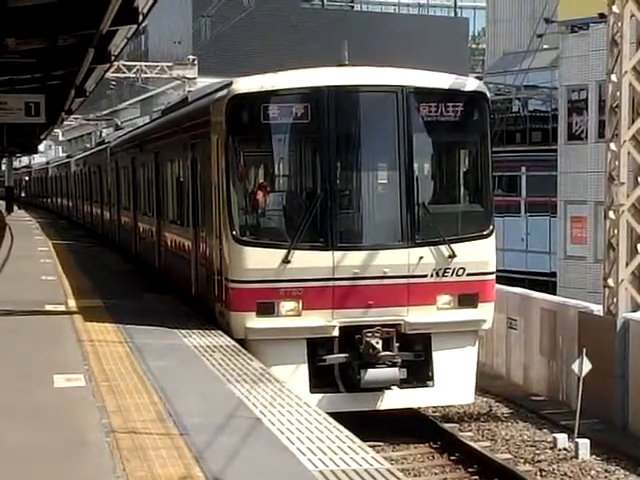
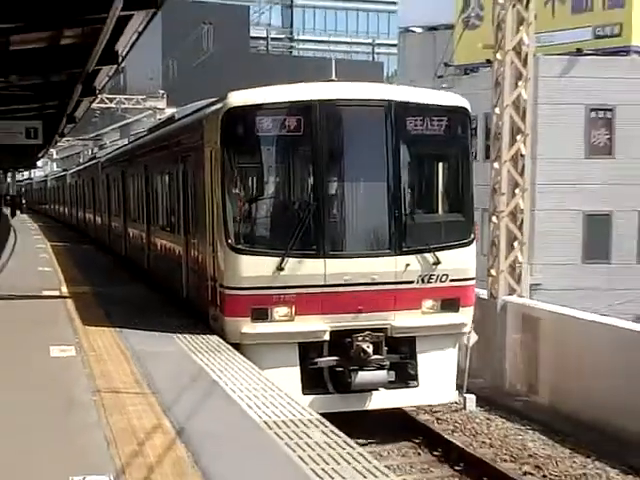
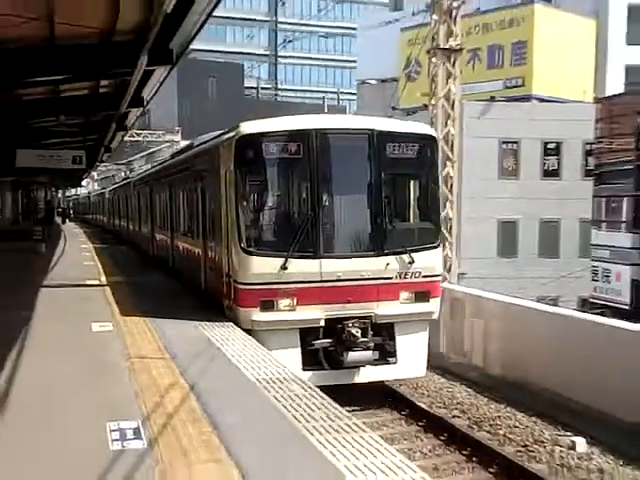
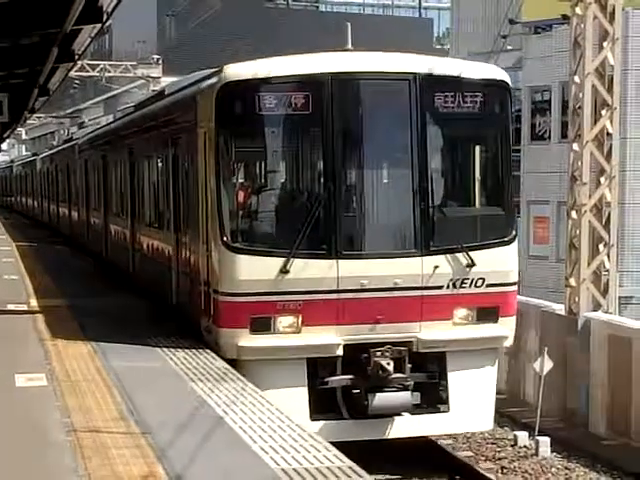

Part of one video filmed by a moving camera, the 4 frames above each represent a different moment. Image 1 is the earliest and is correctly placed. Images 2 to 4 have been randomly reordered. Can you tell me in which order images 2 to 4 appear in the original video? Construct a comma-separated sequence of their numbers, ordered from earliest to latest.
4, 2, 3
